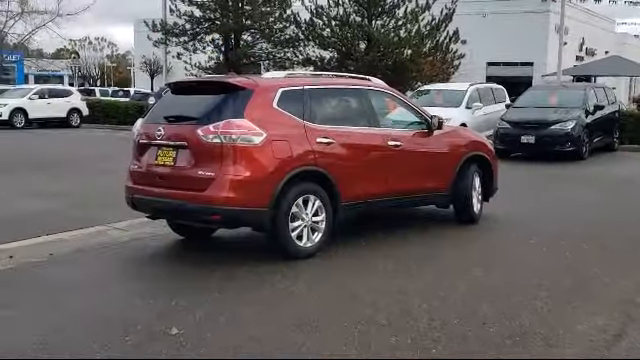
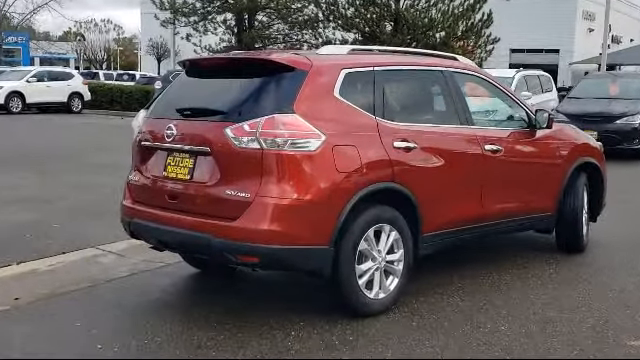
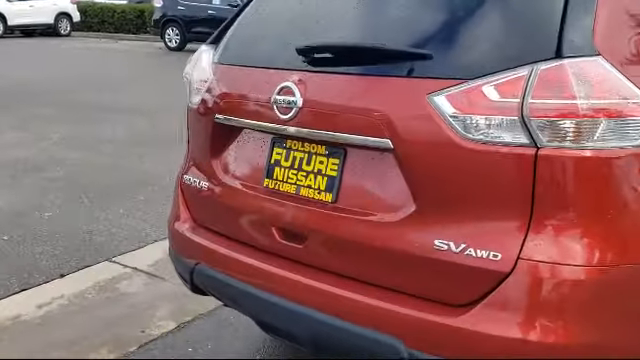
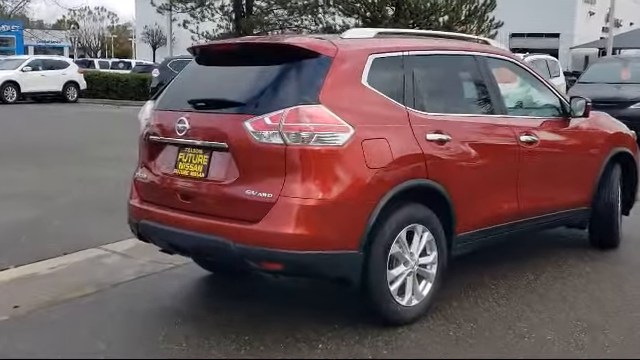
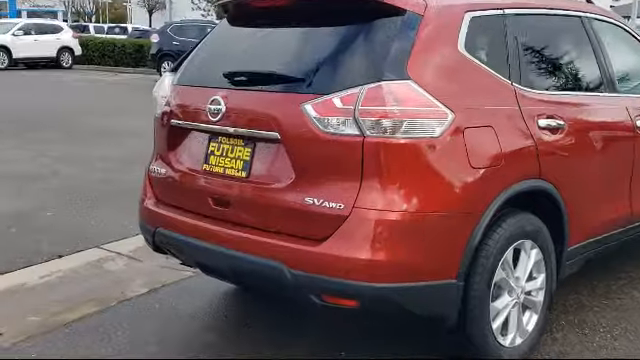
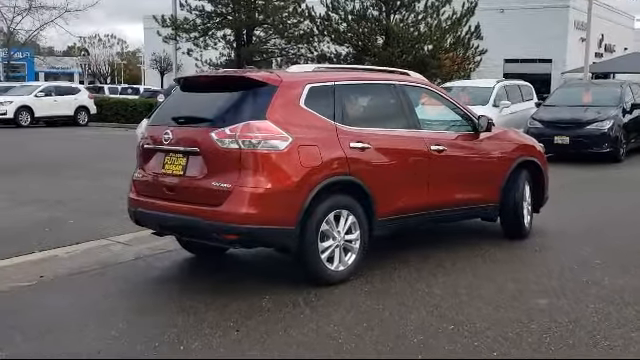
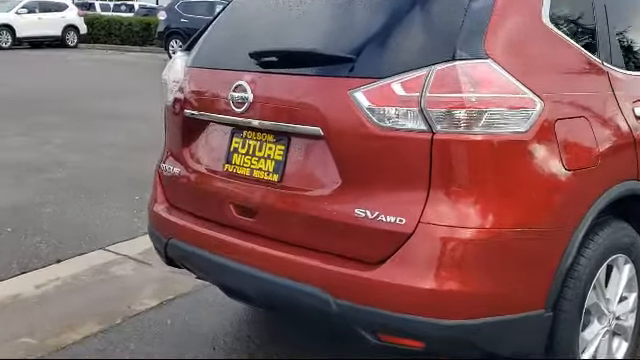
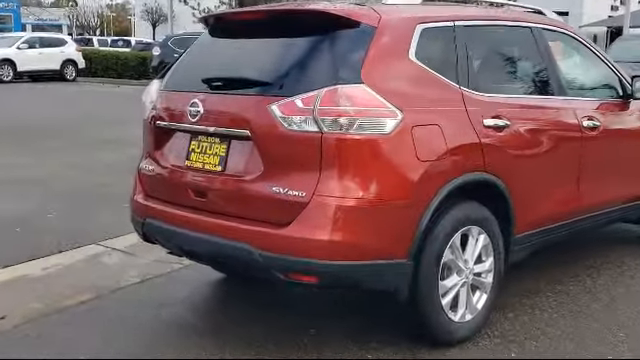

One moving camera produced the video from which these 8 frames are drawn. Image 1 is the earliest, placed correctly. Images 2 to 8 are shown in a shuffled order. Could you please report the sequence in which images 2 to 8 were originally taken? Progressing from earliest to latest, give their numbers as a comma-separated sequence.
6, 2, 4, 8, 5, 7, 3
